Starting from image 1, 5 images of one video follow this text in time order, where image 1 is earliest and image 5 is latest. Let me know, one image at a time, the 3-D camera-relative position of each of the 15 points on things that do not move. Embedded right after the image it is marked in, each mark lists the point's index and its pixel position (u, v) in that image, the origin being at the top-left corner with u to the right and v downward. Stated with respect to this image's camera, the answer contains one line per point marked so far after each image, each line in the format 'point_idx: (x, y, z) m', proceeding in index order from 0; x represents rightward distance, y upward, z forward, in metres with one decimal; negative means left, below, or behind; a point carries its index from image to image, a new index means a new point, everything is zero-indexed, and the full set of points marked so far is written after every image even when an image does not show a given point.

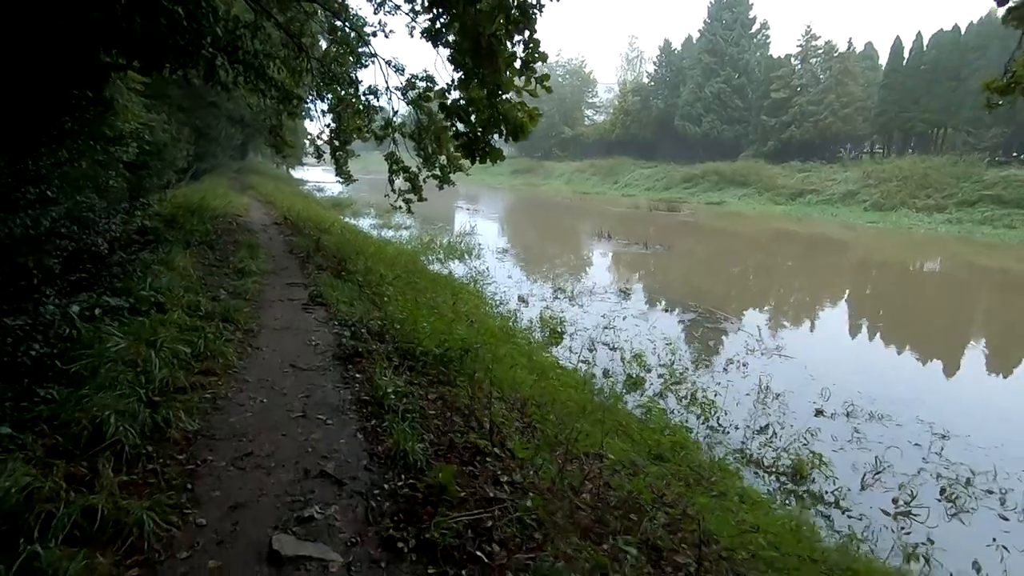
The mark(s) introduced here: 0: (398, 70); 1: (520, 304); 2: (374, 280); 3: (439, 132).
0: (-2.4, +4.6, +11.4) m
1: (+0.1, -0.3, +11.3) m
2: (-2.0, +0.1, +7.8) m
3: (-1.6, +3.3, +11.5) m
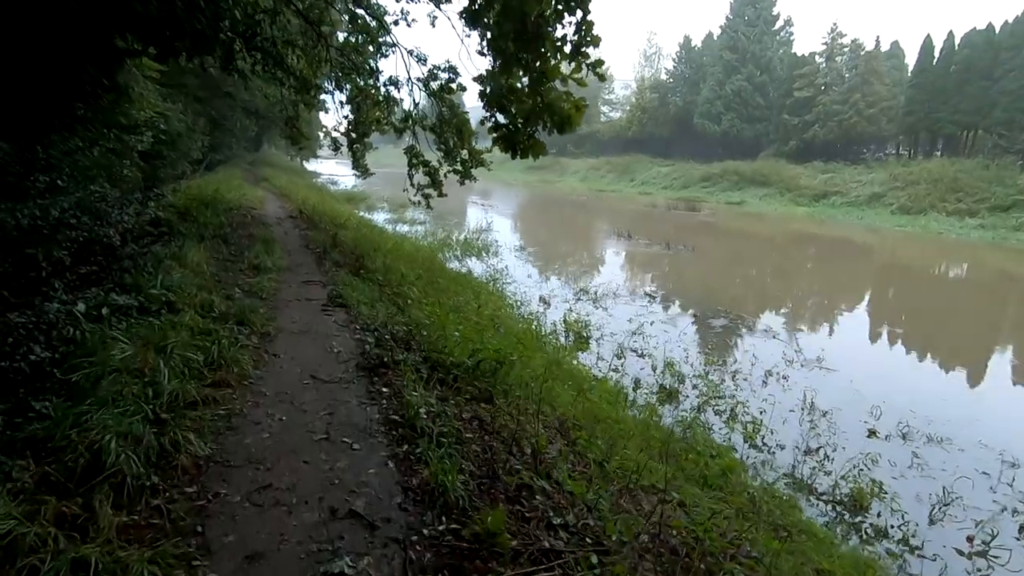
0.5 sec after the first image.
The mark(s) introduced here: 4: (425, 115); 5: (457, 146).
0: (-1.9, +4.6, +11.0) m
1: (+0.6, -0.3, +10.8) m
2: (-1.6, +0.1, +7.4) m
3: (-1.0, +3.4, +11.1) m
4: (-1.8, +3.7, +11.4) m
5: (-1.2, +3.0, +11.2) m
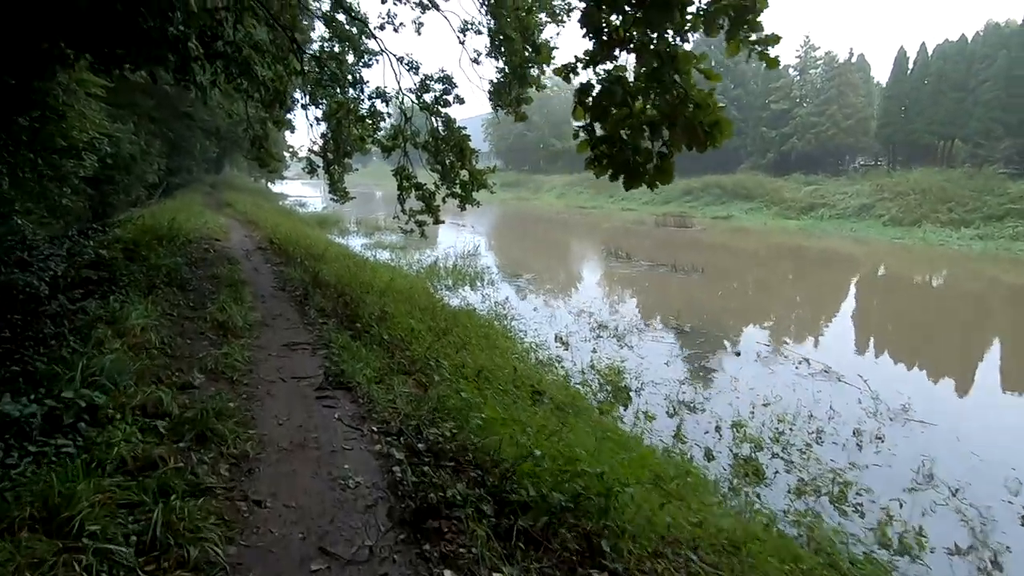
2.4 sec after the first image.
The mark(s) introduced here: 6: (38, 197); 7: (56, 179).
0: (-1.8, +3.8, +9.5) m
1: (+0.8, -1.0, +9.4) m
2: (-1.2, -0.6, +5.8) m
3: (-0.9, +2.6, +9.7) m
4: (-1.7, +2.9, +9.9) m
5: (-1.0, +2.2, +9.8) m
6: (-7.0, +1.4, +8.0) m
7: (-7.0, +1.7, +8.3) m
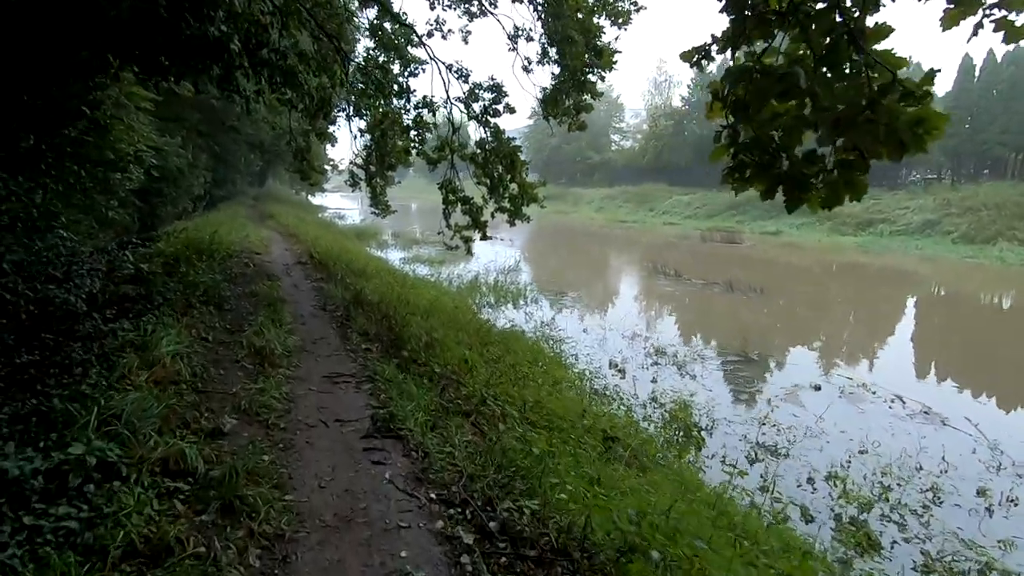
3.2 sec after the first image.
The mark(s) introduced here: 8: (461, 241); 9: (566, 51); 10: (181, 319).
0: (-0.9, +3.5, +9.0) m
1: (+1.7, -1.4, +8.6) m
2: (-0.5, -0.8, +5.2) m
3: (0.0, +2.3, +9.1) m
4: (-0.8, +2.5, +9.4) m
5: (-0.1, +1.9, +9.2) m
6: (-6.2, +1.1, +7.7) m
7: (-6.2, +1.4, +8.1) m
8: (-1.0, +0.9, +10.0) m
9: (+0.7, +3.2, +7.3) m
10: (-3.7, -0.3, +6.0) m
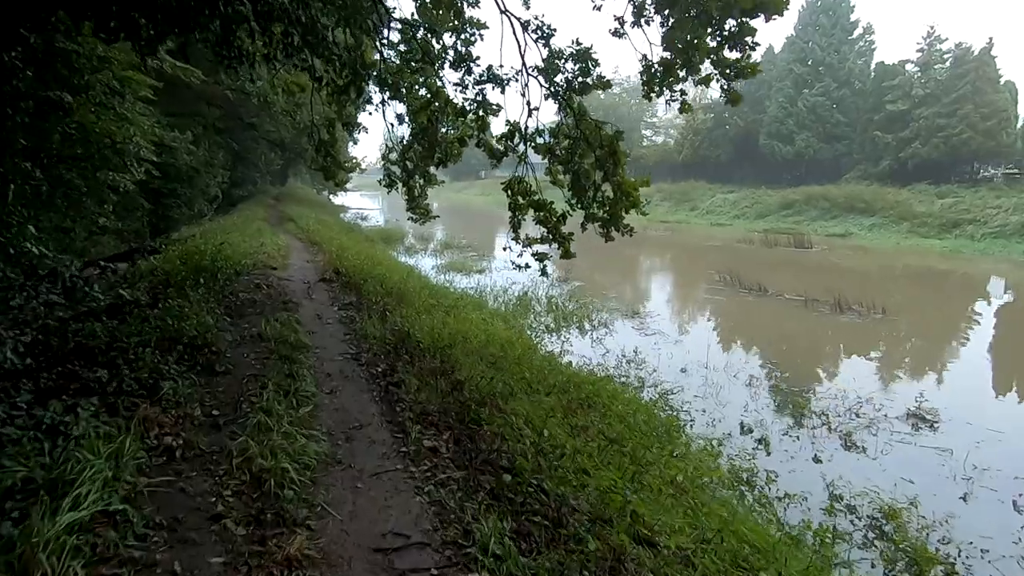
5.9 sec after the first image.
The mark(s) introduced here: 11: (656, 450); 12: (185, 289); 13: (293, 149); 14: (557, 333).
0: (+0.4, +3.1, +6.6) m
1: (+2.9, -1.8, +6.2) m
2: (+0.5, -1.3, +2.8) m
3: (+1.2, +1.8, +6.7) m
4: (+0.4, +2.1, +7.0) m
5: (+1.1, +1.4, +6.8) m
6: (-5.1, +0.7, +5.5) m
7: (-5.0, +1.0, +5.9) m
8: (+0.3, +0.4, +7.7) m
9: (+1.9, +2.8, +4.9) m
10: (-2.6, -0.8, +3.7) m
11: (+1.5, -1.5, +5.0) m
12: (-4.4, 0.0, +7.2) m
13: (-7.3, +4.7, +18.0) m
14: (+1.0, -0.9, +10.7) m
